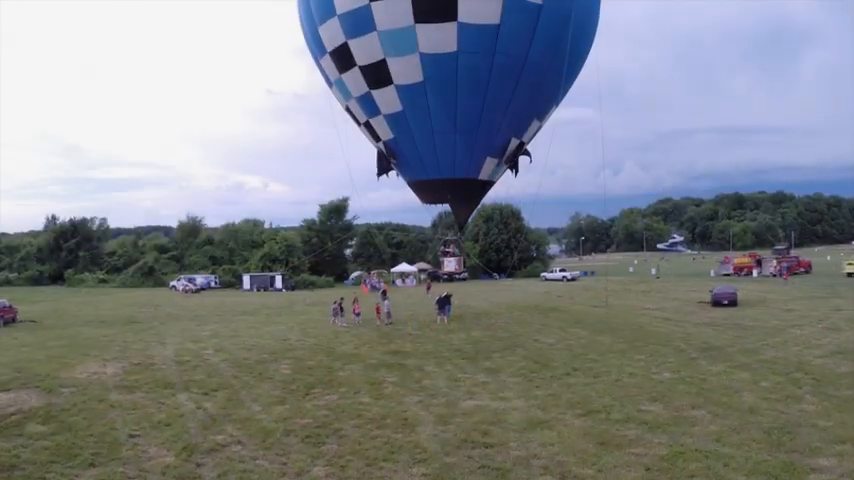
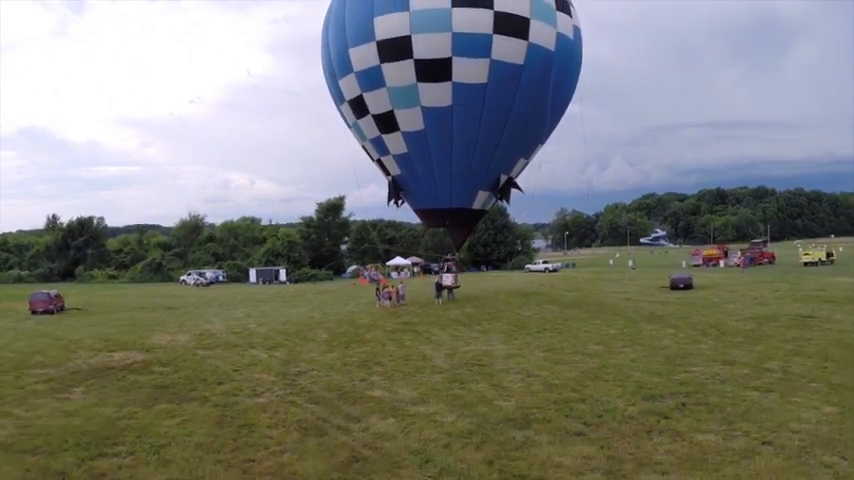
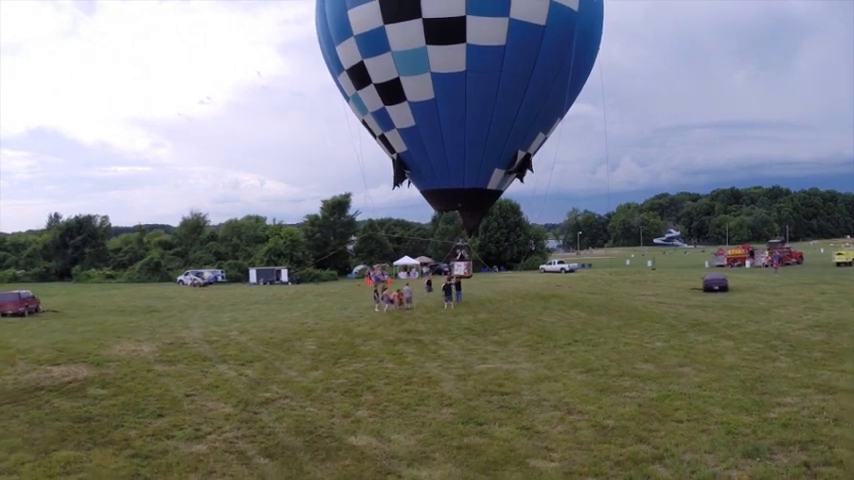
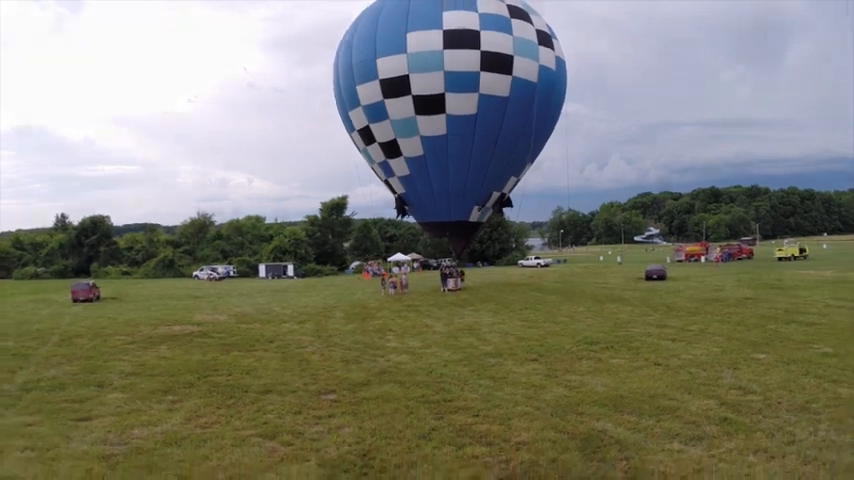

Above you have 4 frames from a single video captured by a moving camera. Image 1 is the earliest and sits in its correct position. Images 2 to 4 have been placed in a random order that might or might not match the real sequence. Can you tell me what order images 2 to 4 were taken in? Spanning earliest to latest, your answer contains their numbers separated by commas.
3, 2, 4
